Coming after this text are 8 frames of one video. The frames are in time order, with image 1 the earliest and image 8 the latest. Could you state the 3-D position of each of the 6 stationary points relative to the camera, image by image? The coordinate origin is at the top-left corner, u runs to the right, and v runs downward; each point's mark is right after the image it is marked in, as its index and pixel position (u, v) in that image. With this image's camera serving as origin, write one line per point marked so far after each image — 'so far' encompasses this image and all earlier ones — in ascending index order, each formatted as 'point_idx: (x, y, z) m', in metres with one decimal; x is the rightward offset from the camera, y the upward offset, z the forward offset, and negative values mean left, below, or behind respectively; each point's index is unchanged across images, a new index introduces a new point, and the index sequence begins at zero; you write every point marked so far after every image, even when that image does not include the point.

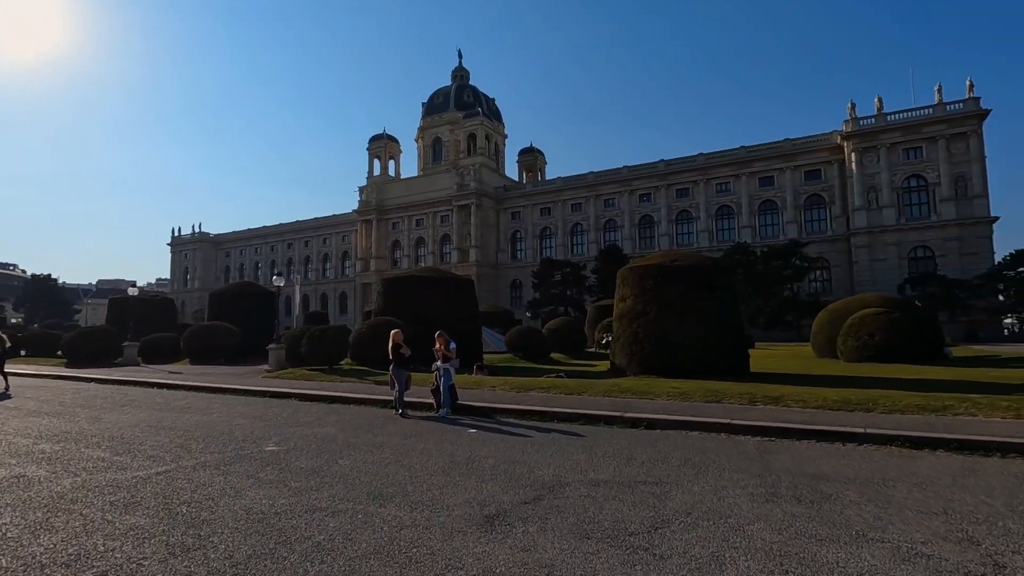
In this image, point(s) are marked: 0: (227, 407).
0: (-5.9, -2.5, +11.2) m
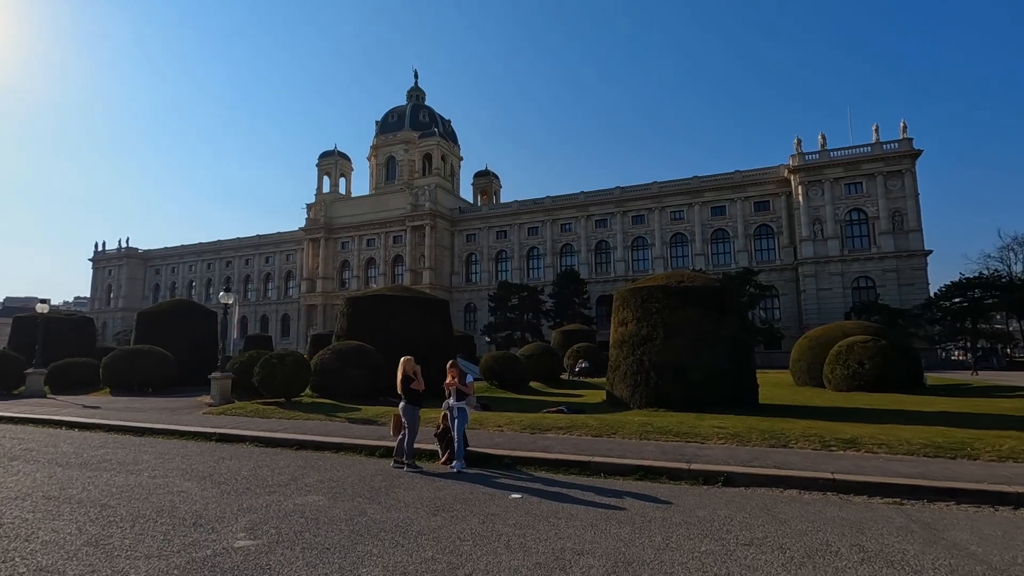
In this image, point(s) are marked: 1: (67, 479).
0: (-5.5, -2.7, +8.5) m
1: (-5.8, -2.5, +7.0) m
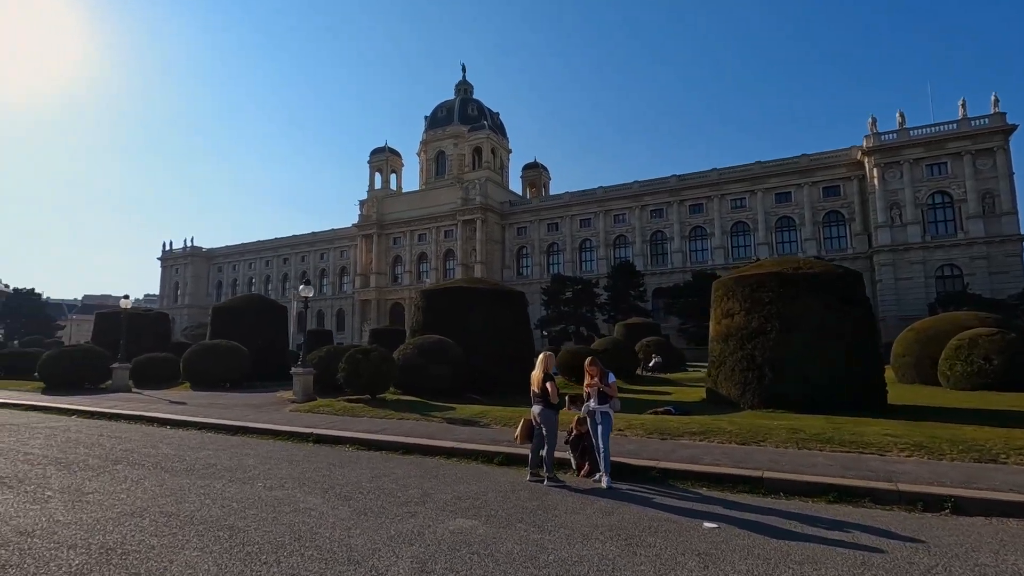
0: (-3.5, -2.6, +7.7) m
1: (-3.9, -2.4, +6.3) m
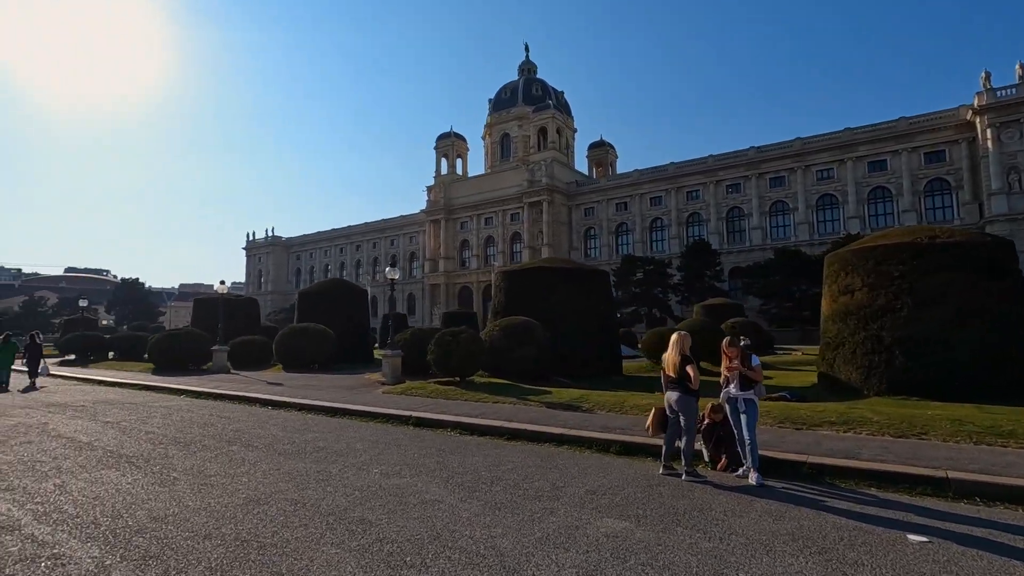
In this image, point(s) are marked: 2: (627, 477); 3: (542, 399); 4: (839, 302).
0: (-1.8, -2.3, +7.4) m
1: (-2.4, -2.1, +6.1) m
2: (+1.3, -2.1, +6.0) m
3: (+0.6, -2.3, +11.3) m
4: (+8.5, -0.3, +13.9) m
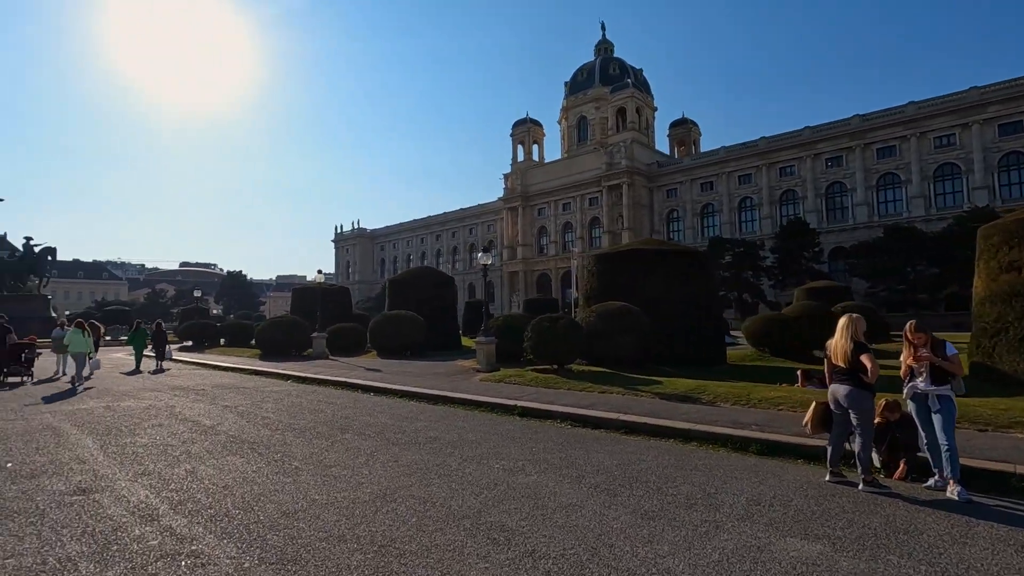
0: (-0.2, -2.0, +7.0) m
1: (-1.0, -1.9, +5.7) m
2: (+2.7, -1.9, +5.2) m
3: (+2.7, -2.0, +10.5) m
4: (+10.8, +0.2, +11.9) m
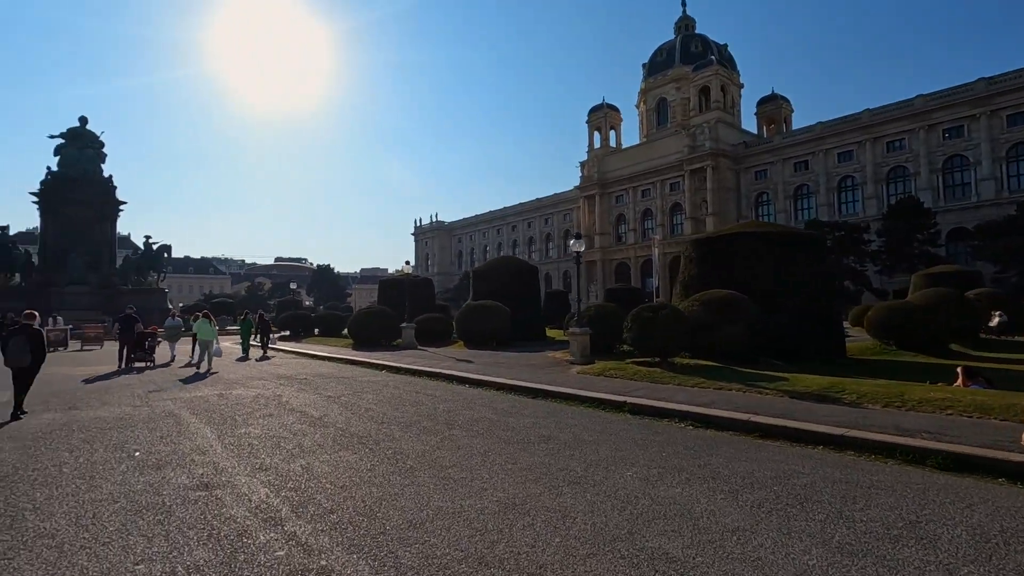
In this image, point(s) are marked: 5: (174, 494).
0: (+1.2, -1.9, +6.4) m
1: (+0.3, -1.8, +5.2) m
2: (+3.8, -1.7, +4.1) m
3: (+4.7, -1.7, +9.3) m
4: (+12.8, +0.5, +9.6) m
5: (-2.9, -1.7, +4.5) m
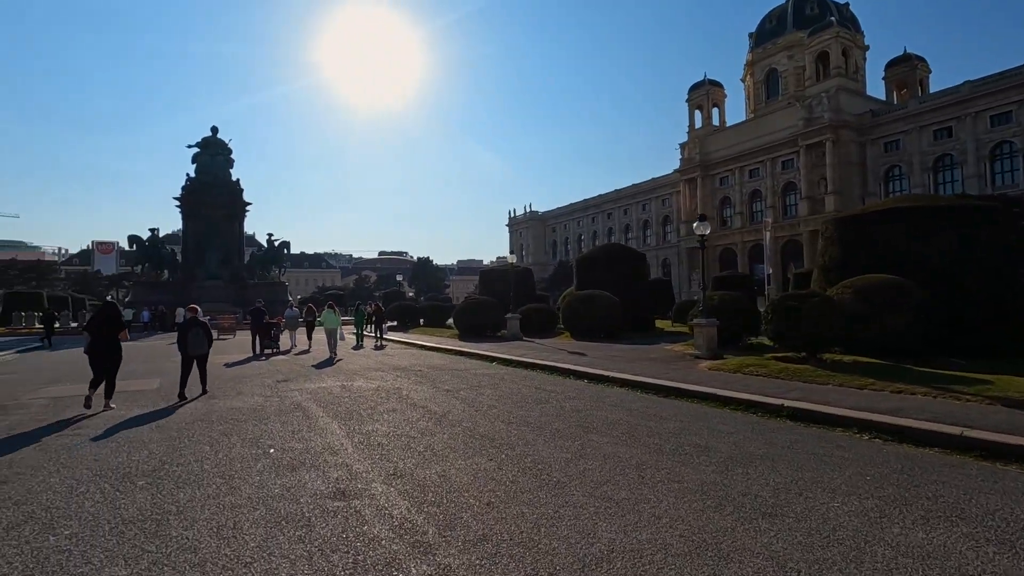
0: (+2.8, -1.7, +5.2) m
1: (+1.6, -1.7, +4.3) m
2: (+5.0, -1.6, +2.6) m
3: (+6.7, -1.5, +7.6) m
4: (+14.7, +0.9, +6.4) m
5: (-1.6, -1.7, +4.2) m
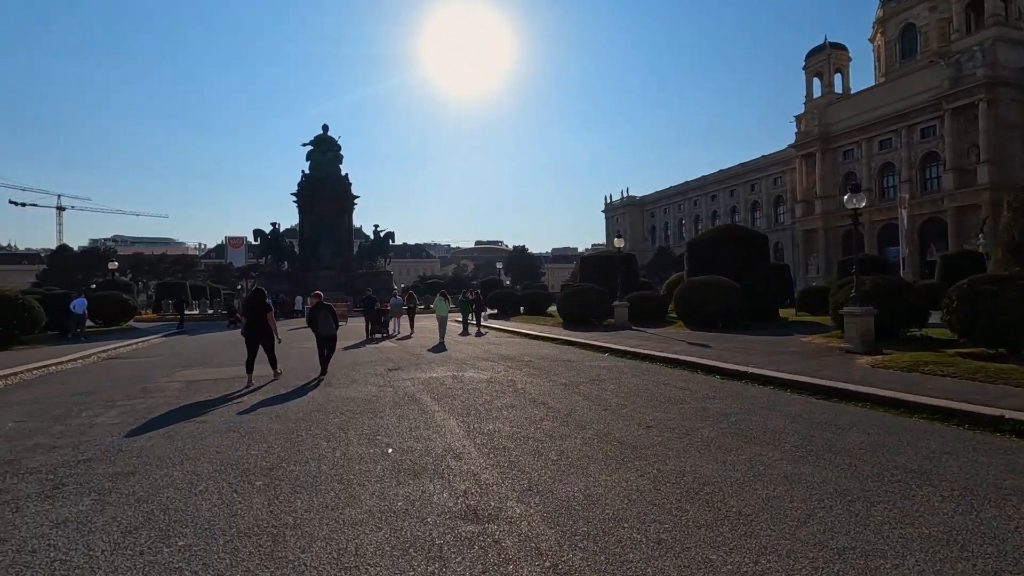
0: (+4.0, -1.5, +3.8) m
1: (+2.7, -1.5, +3.0) m
2: (+5.7, -1.5, +0.8) m
3: (+8.2, -1.2, +5.4) m
4: (+15.9, +1.1, +2.8) m
5: (-0.5, -1.5, +3.5) m
